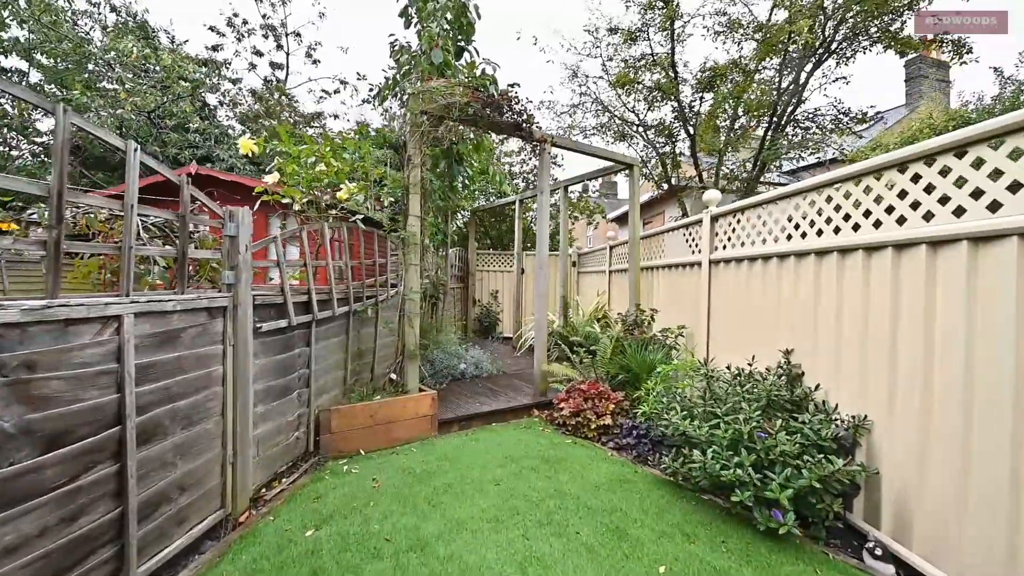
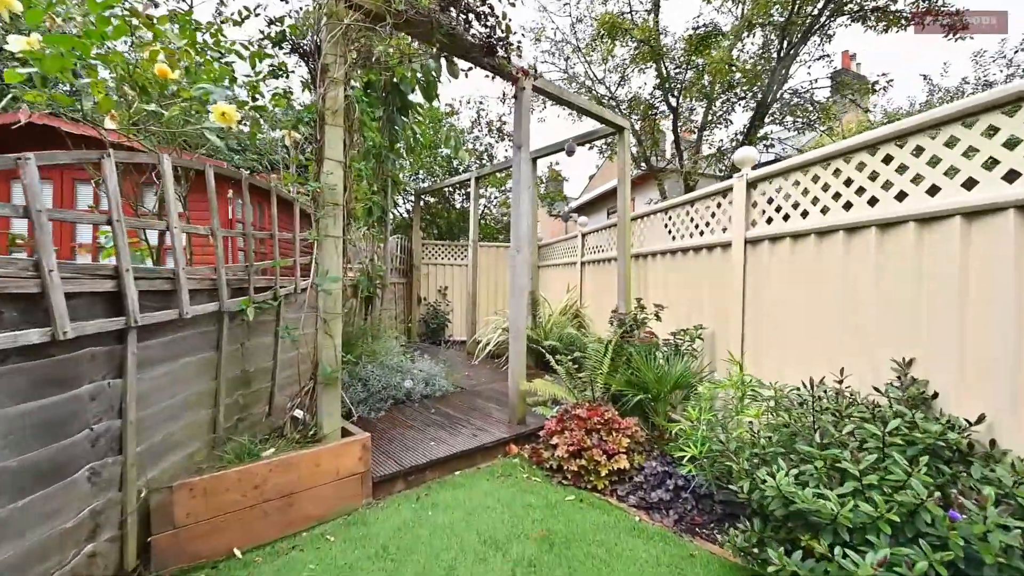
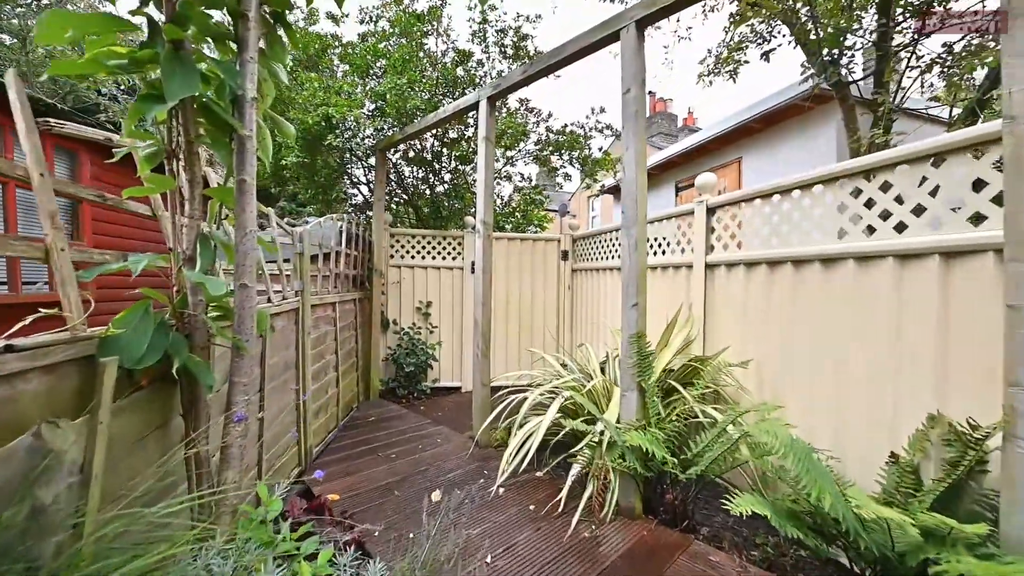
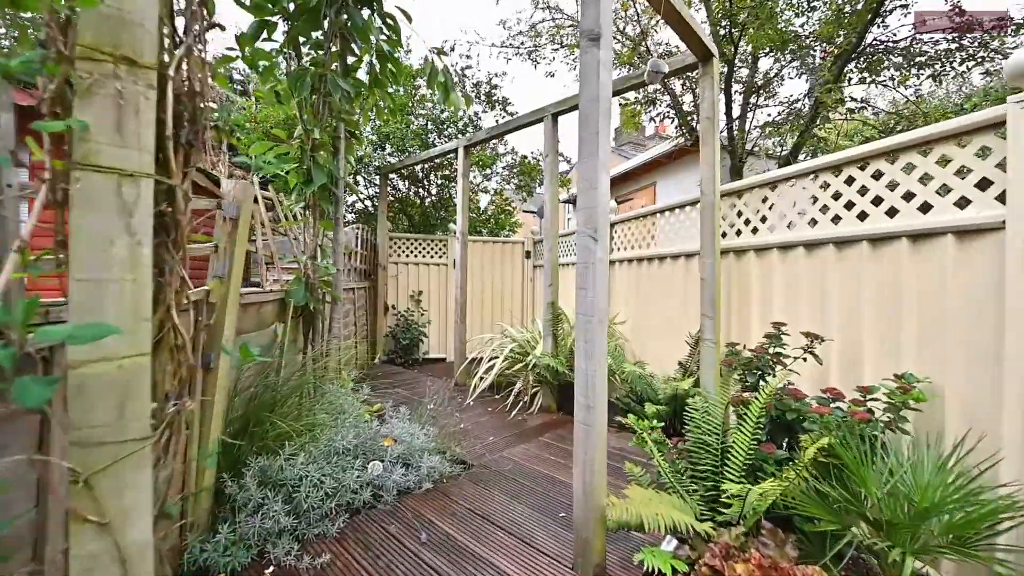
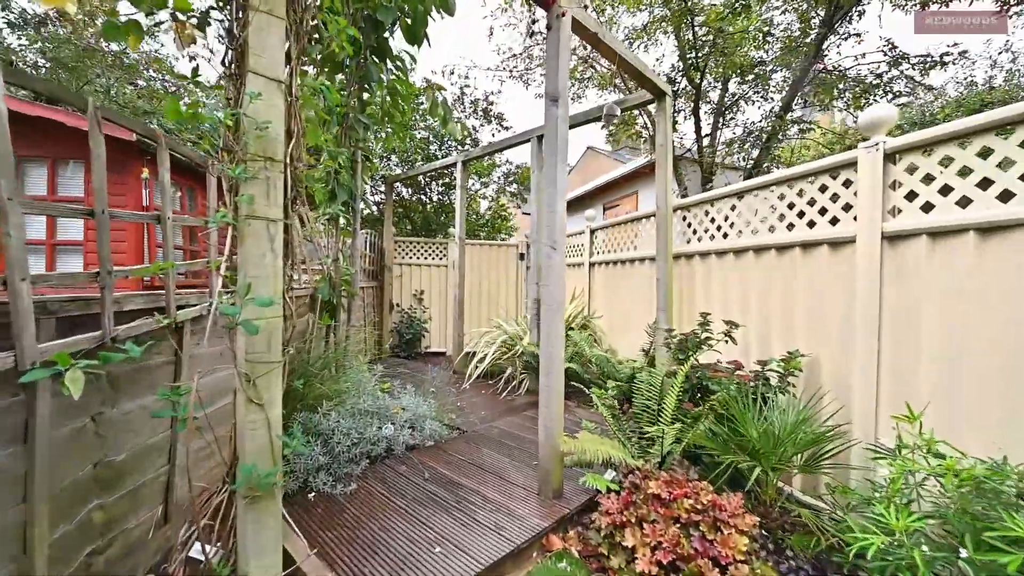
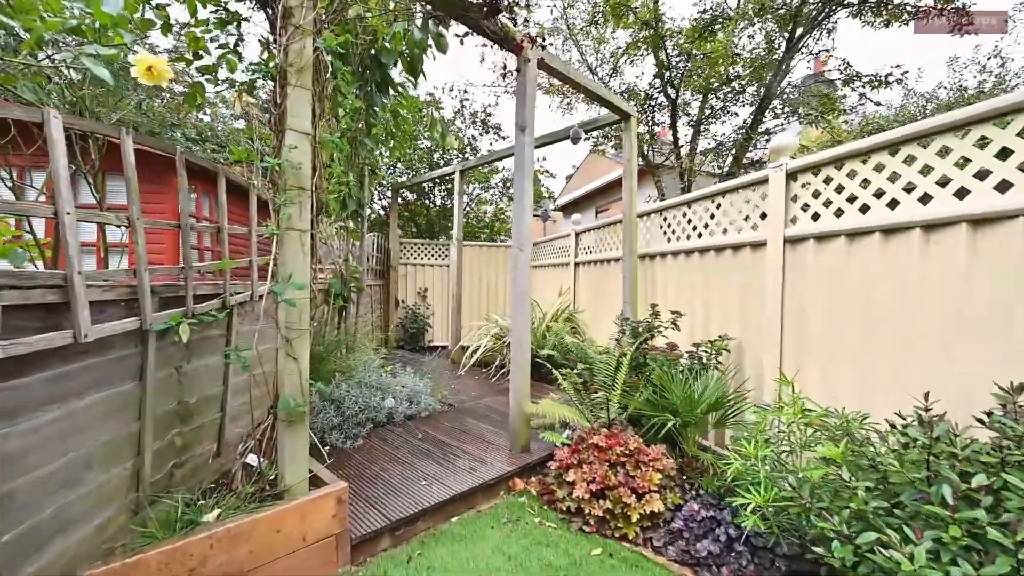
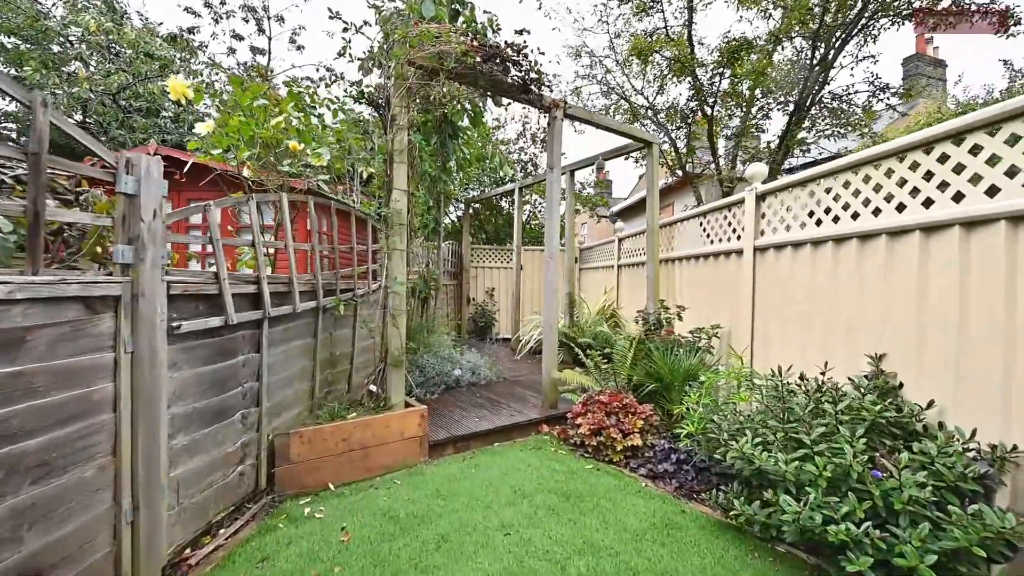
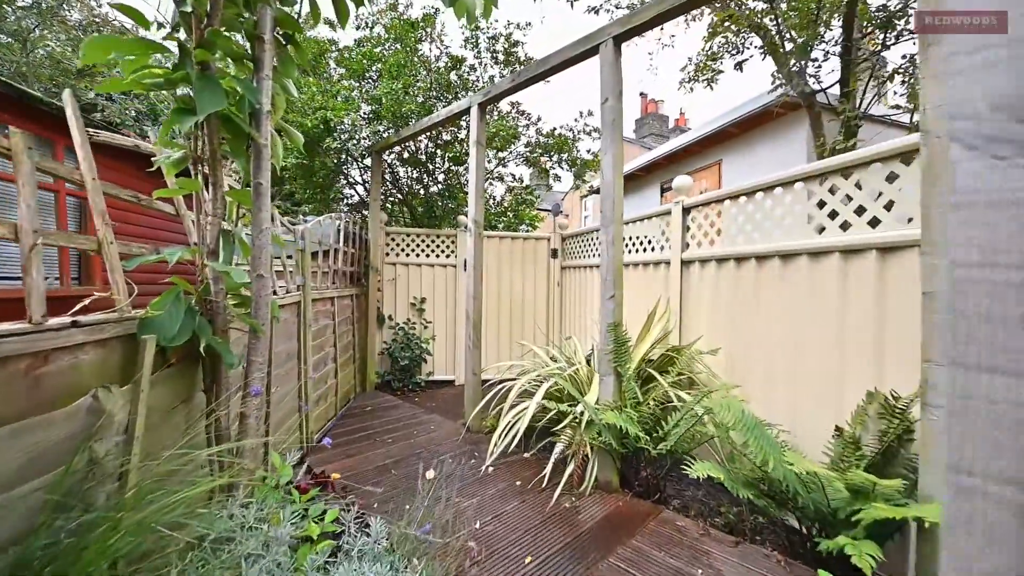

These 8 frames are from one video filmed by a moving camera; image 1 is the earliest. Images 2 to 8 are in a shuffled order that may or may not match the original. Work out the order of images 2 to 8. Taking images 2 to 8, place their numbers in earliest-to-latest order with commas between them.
7, 2, 6, 5, 4, 8, 3
